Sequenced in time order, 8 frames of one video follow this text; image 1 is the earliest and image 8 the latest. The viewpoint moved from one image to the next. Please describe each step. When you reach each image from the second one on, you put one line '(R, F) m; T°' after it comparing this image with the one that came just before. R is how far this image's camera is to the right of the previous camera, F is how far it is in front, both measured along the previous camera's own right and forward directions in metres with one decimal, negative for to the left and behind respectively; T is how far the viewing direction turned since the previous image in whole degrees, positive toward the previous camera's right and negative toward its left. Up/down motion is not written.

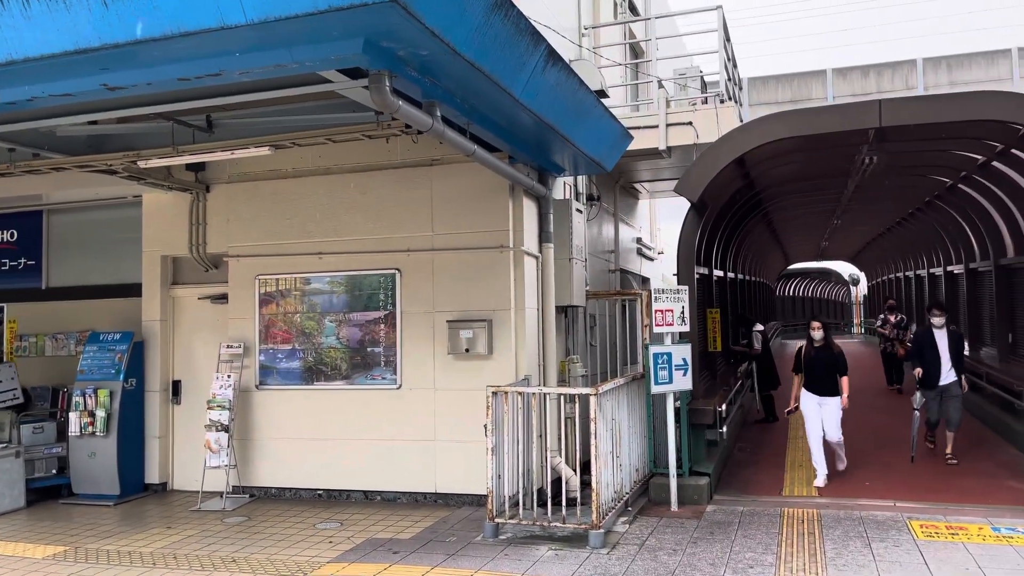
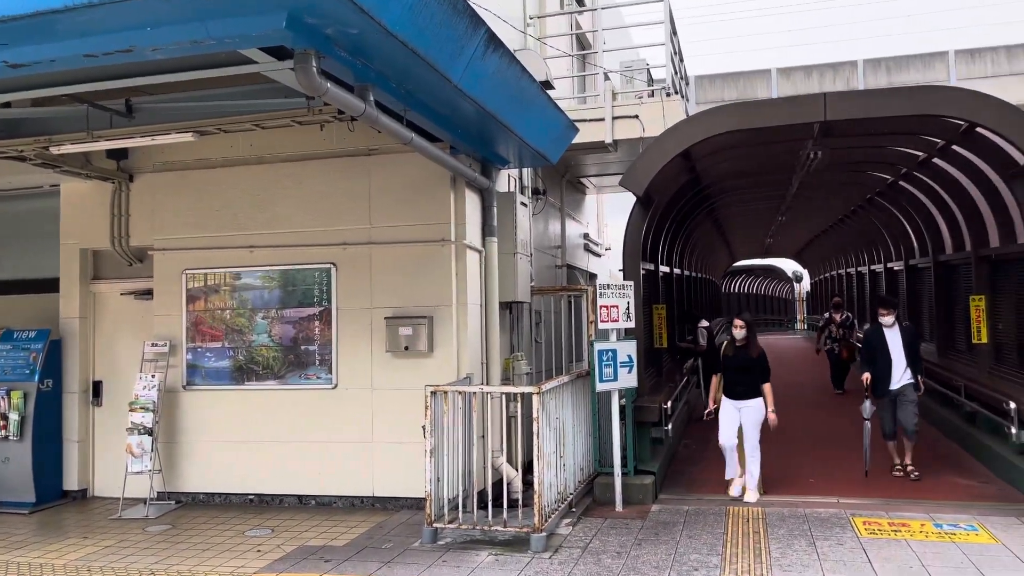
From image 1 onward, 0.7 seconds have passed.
(+0.1, +0.2) m; +4°
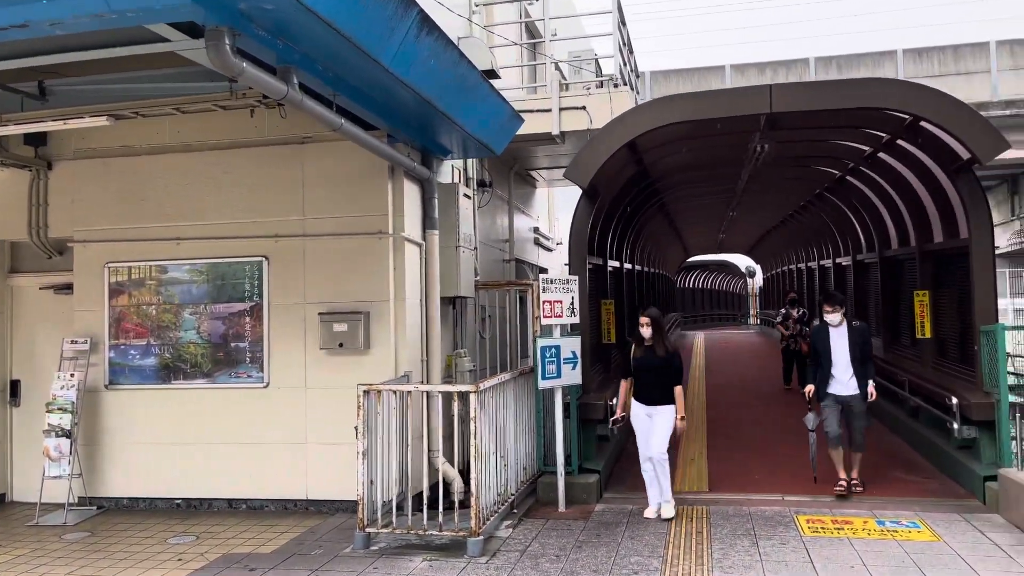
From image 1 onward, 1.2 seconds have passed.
(+0.2, +0.2) m; +3°
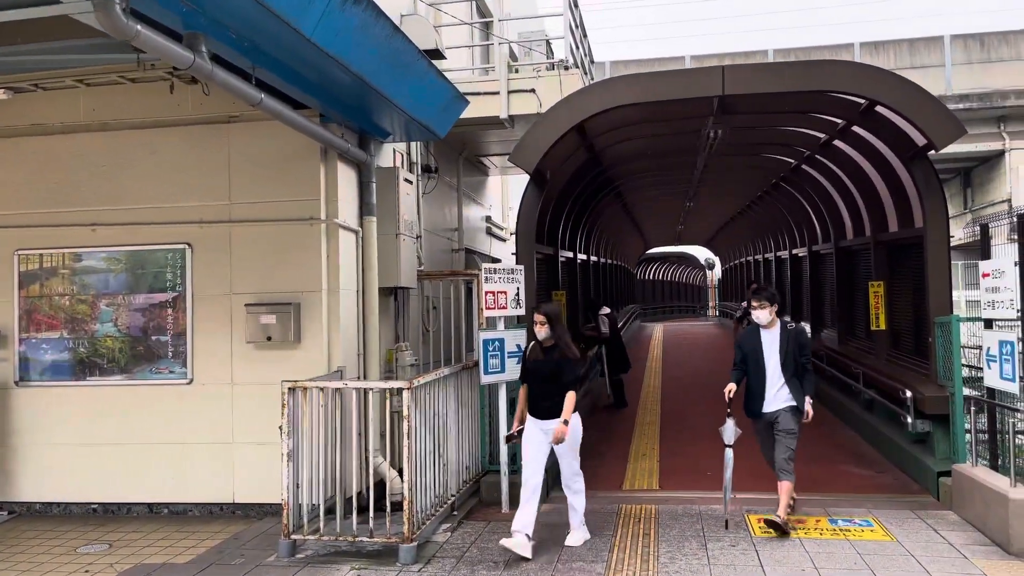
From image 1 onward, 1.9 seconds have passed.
(+0.2, +0.3) m; +3°
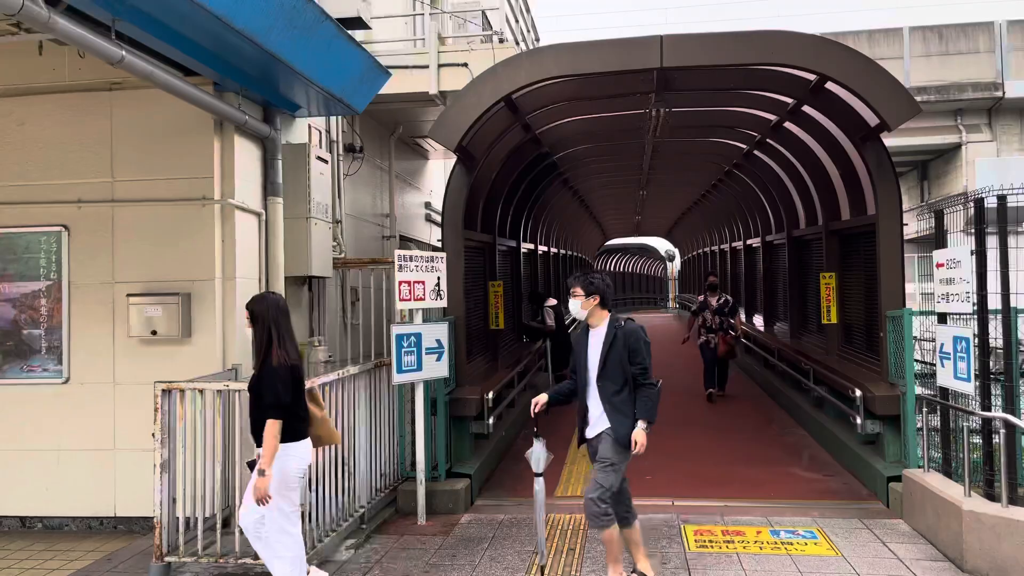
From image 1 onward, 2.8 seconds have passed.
(+0.3, +0.6) m; +2°
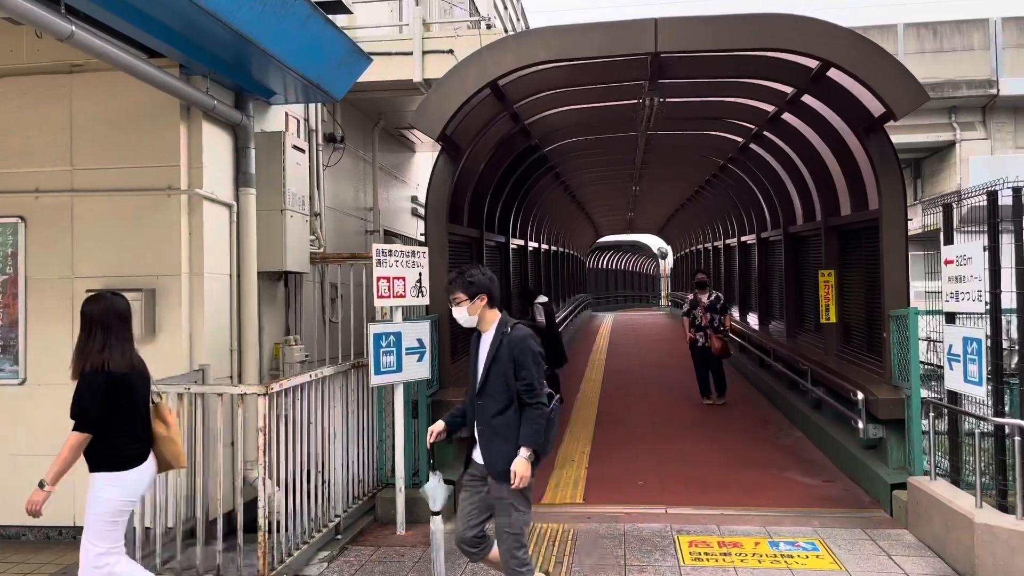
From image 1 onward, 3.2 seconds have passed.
(0.0, +0.3) m; +1°
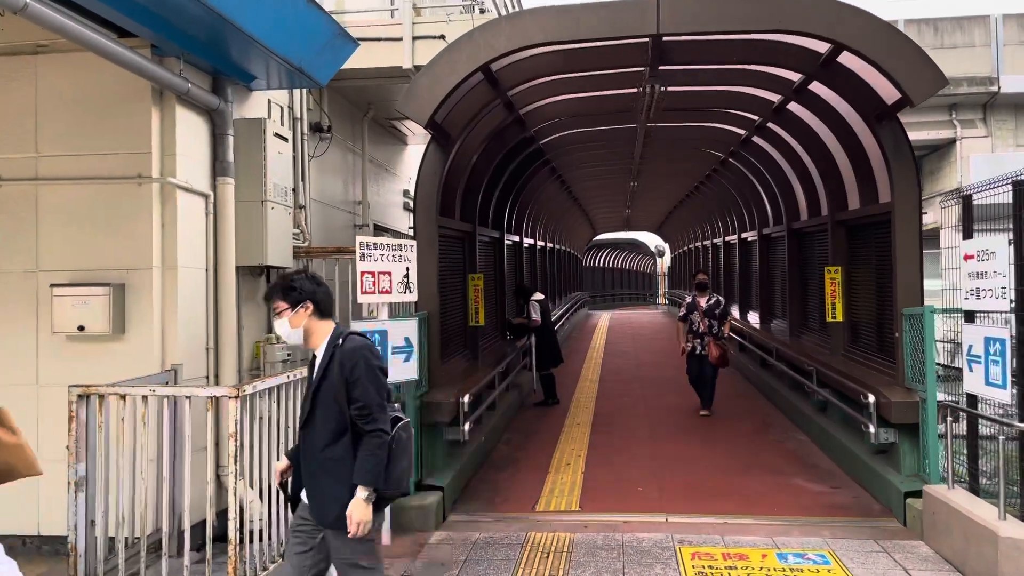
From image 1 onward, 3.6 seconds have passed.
(0.0, +0.3) m; 0°
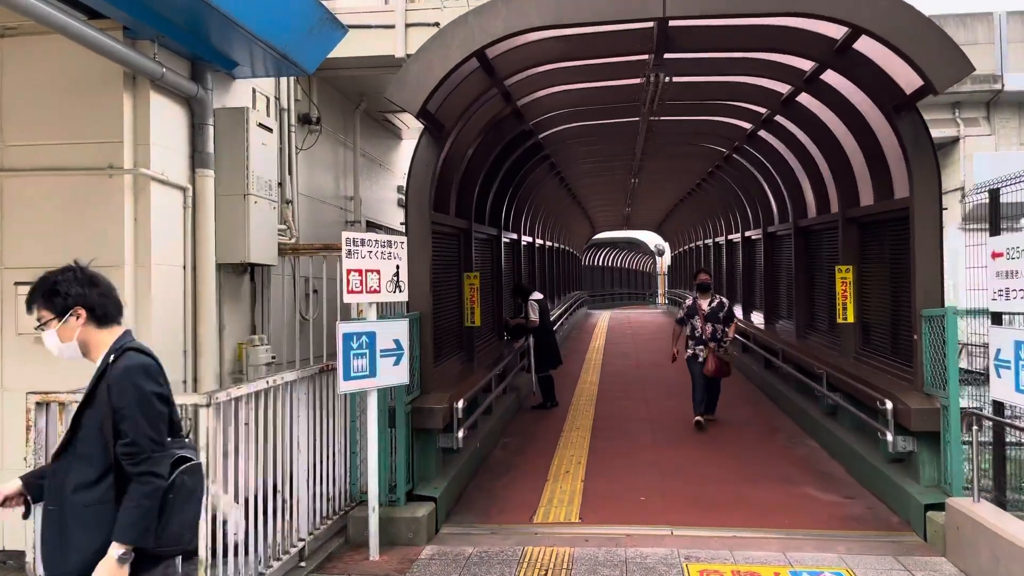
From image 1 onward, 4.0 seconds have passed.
(0.0, +0.3) m; 0°
